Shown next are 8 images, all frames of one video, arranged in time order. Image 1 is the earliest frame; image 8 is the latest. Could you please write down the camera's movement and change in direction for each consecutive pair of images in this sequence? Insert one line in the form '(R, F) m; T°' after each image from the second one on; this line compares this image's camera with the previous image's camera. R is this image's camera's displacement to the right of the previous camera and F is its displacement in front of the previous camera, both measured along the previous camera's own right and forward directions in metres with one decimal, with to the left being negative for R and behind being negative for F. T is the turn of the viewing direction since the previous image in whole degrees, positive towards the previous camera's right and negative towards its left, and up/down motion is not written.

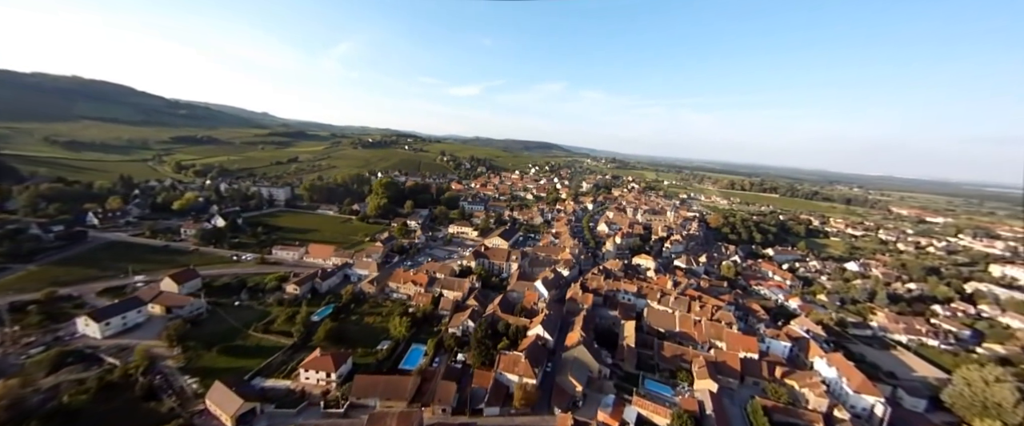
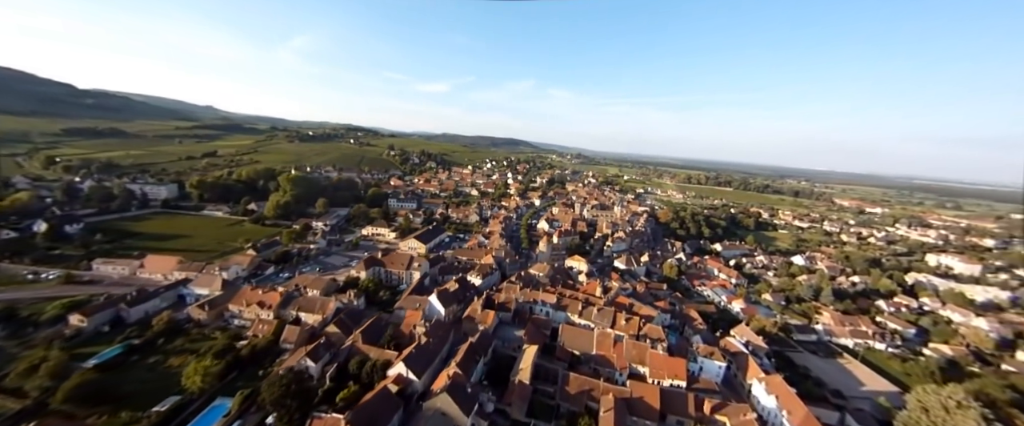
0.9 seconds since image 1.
(+2.3, +2.5) m; +5°
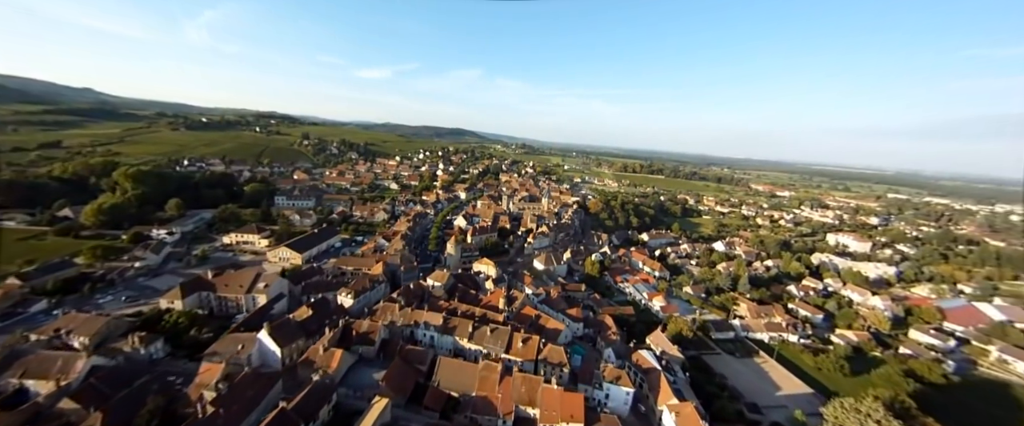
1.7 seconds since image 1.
(+1.9, +2.3) m; +8°
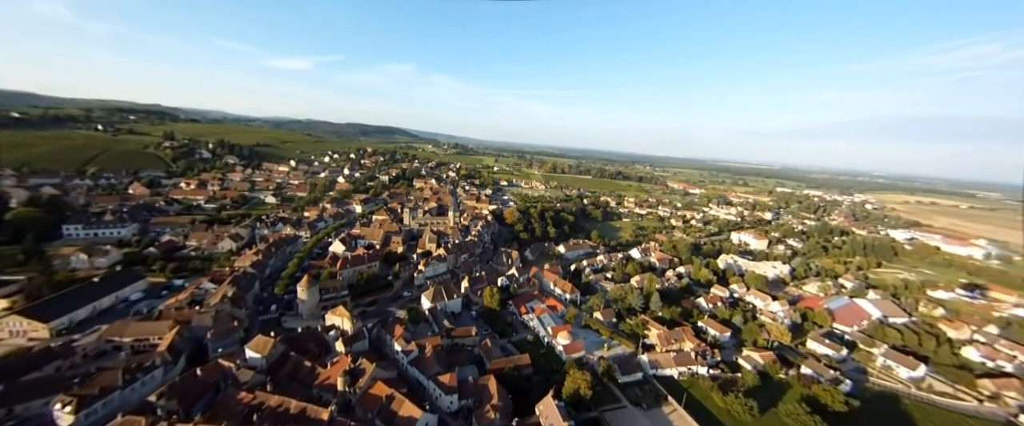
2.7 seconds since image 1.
(+2.2, +2.8) m; +10°
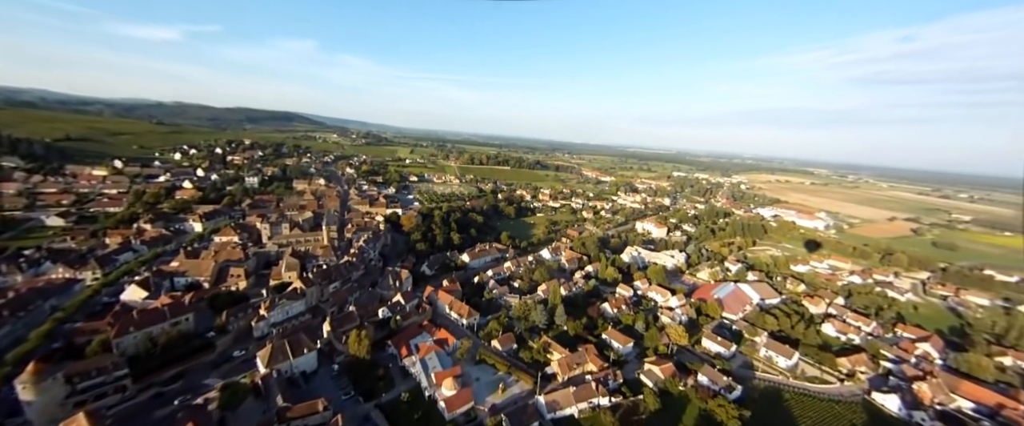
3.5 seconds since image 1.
(+1.8, +2.7) m; +12°
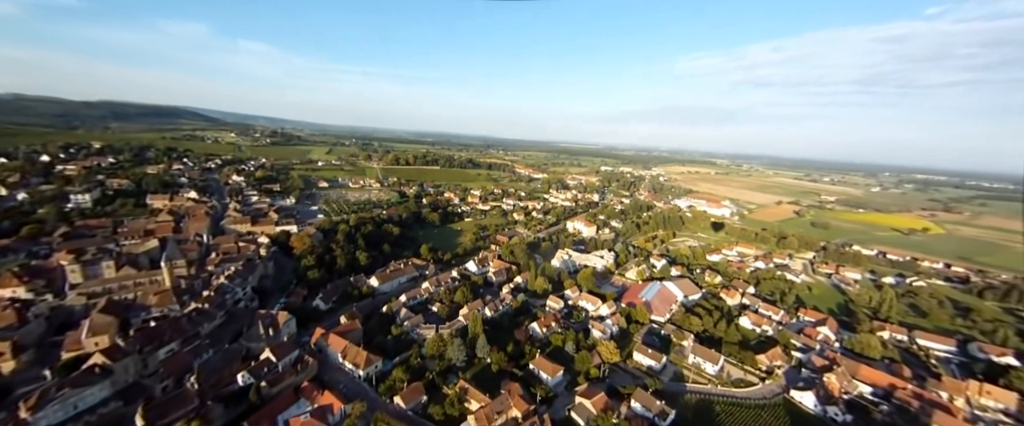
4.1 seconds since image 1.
(+1.2, +2.9) m; +10°
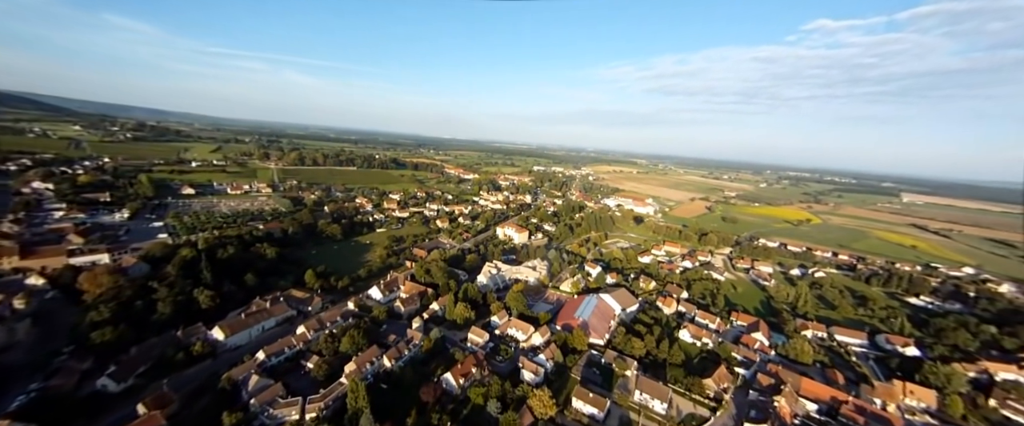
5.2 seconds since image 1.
(+1.0, +4.8) m; +11°
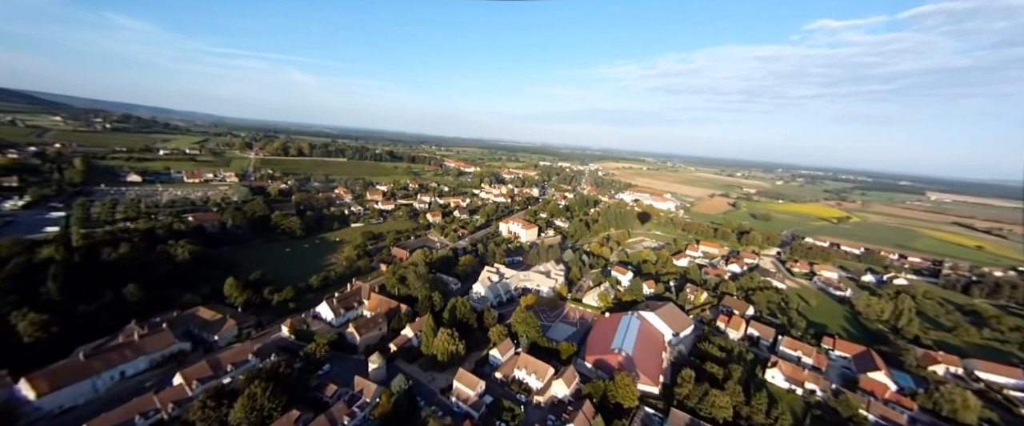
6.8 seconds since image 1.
(-0.3, +7.8) m; 0°
